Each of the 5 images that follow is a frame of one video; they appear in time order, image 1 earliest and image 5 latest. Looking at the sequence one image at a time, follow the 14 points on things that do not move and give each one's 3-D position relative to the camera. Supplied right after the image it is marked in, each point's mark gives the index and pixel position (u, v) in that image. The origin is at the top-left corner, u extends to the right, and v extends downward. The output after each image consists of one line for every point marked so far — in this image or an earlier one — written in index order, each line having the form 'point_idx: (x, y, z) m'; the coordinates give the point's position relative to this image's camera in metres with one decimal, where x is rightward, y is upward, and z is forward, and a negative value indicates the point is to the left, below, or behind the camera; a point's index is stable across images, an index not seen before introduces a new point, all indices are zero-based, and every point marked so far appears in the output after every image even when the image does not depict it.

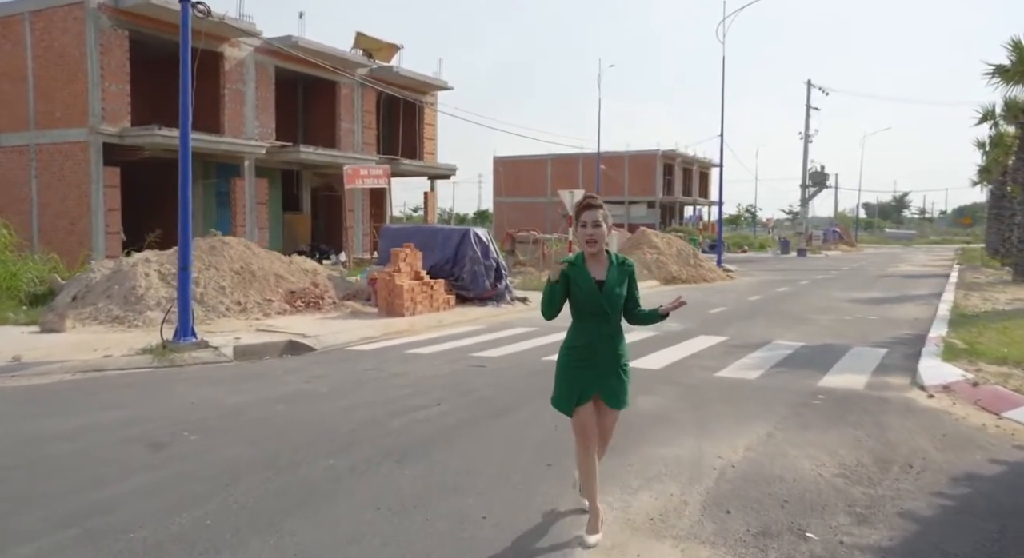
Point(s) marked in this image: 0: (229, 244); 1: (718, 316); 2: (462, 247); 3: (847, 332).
0: (-5.9, +0.7, +16.5) m
1: (+4.2, -0.7, +15.9) m
2: (-1.1, +0.7, +17.8) m
3: (+5.6, -0.9, +13.2) m
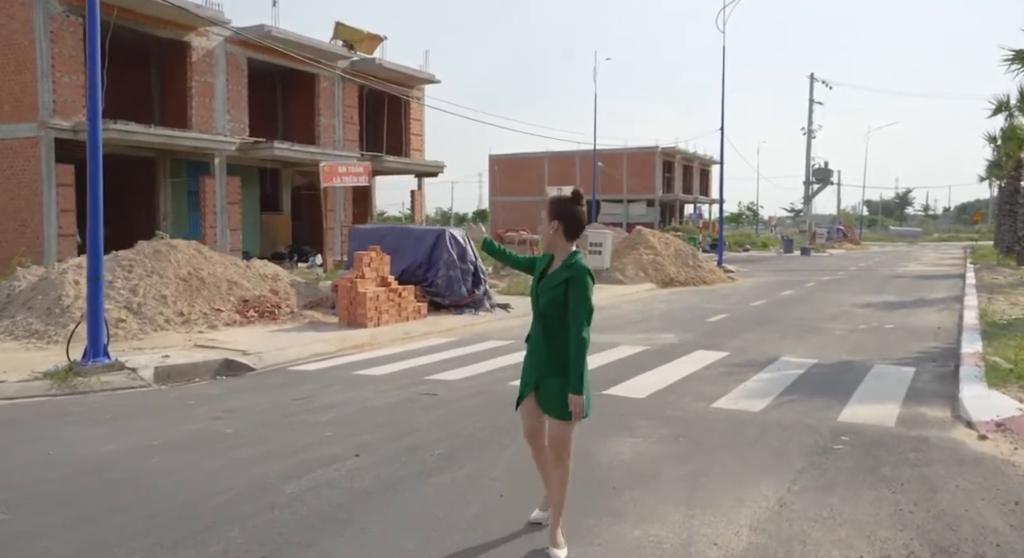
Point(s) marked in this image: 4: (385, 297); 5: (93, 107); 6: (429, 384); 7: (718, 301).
0: (-6.3, +0.6, +14.9) m
1: (+3.7, -0.8, +14.3) m
2: (-1.5, +0.6, +16.2) m
3: (+5.2, -1.0, +11.6) m
4: (-2.3, -0.3, +14.1) m
5: (-5.1, +2.0, +9.6) m
6: (-0.9, -1.2, +8.8) m
7: (+5.1, -0.5, +19.4) m
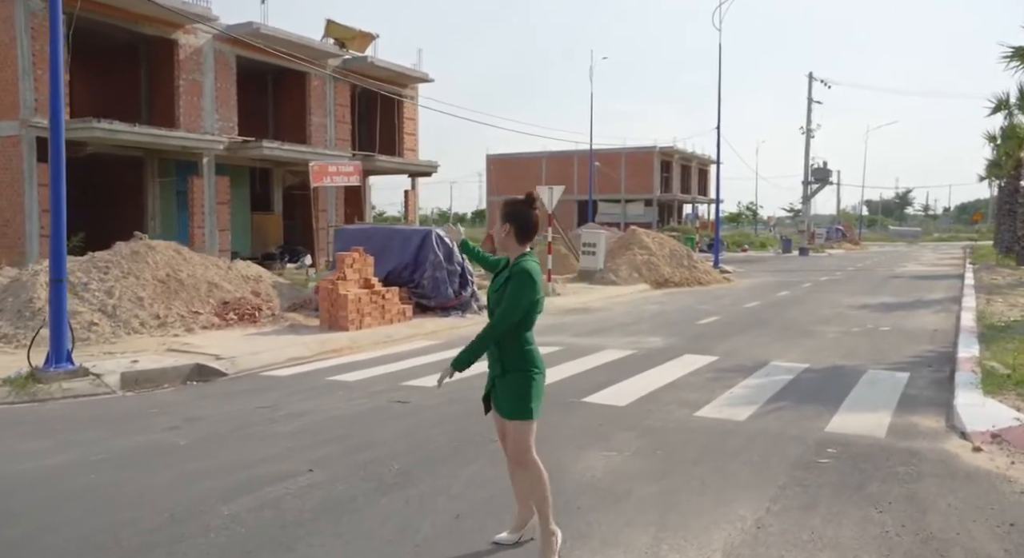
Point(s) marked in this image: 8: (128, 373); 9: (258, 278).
0: (-6.6, +0.6, +14.6) m
1: (+3.5, -0.8, +13.9) m
2: (-1.8, +0.6, +15.8) m
3: (+4.9, -1.0, +11.2) m
4: (-2.5, -0.4, +13.8) m
5: (-5.3, +2.0, +9.2) m
6: (-1.2, -1.2, +8.5) m
7: (+4.8, -0.6, +19.0) m
8: (-4.7, -1.1, +9.6) m
9: (-5.1, 0.0, +16.0) m
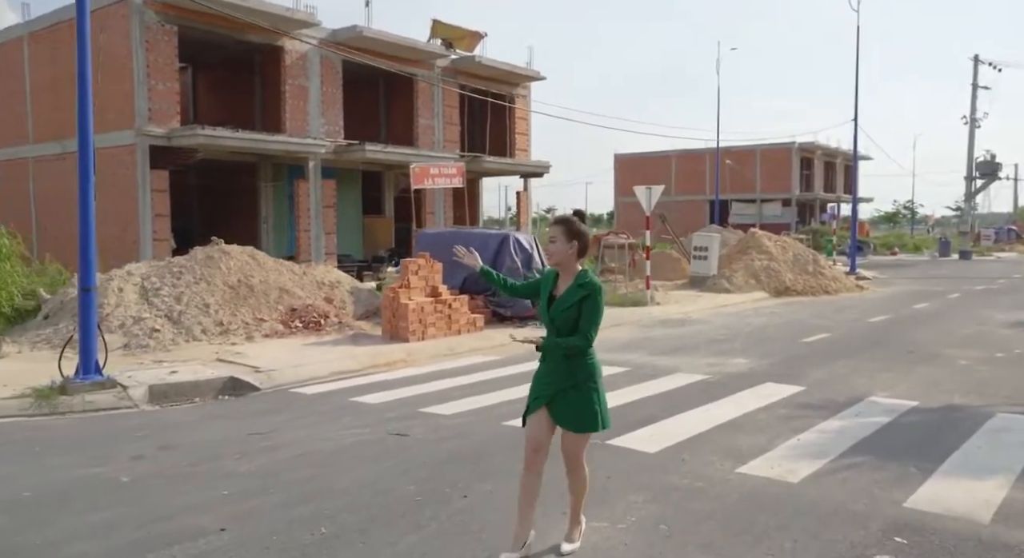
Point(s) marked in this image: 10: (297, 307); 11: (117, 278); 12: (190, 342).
0: (-5.2, +0.5, +14.5) m
1: (+4.6, -1.0, +12.1) m
2: (-0.2, +0.4, +14.9) m
3: (+5.5, -1.2, +9.2) m
4: (-1.3, -0.5, +13.0) m
5: (-4.9, +1.9, +9.0) m
6: (-0.9, -1.3, +7.5) m
7: (+6.8, -0.8, +16.9) m
8: (-4.2, -1.3, +9.3) m
9: (-3.5, -0.1, +15.6) m
10: (-3.8, -0.5, +14.1) m
11: (-6.6, +0.1, +13.1) m
12: (-5.0, -1.0, +12.2) m
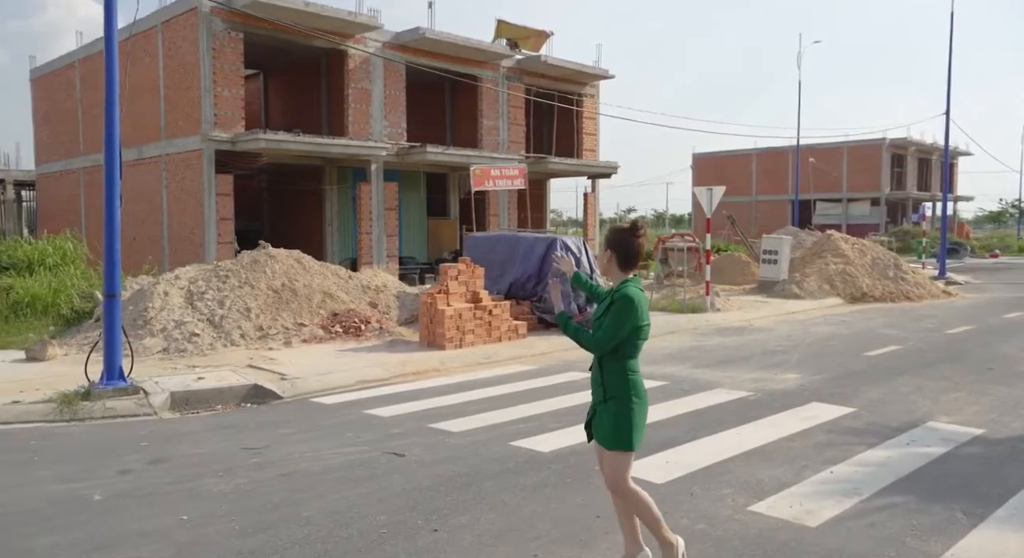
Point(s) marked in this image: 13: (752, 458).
0: (-4.3, +0.4, +14.5) m
1: (+5.1, -1.1, +11.1) m
2: (+0.6, +0.3, +14.4) m
3: (+5.8, -1.3, +8.1) m
4: (-0.7, -0.6, +12.6) m
5: (-4.6, +1.8, +9.0) m
6: (-0.9, -1.4, +7.1) m
7: (+7.9, -0.9, +15.6) m
8: (-3.9, -1.3, +9.2) m
9: (-2.5, -0.2, +15.4) m
10: (-3.1, -0.6, +14.0) m
11: (-5.9, 0.0, +13.3) m
12: (-4.4, -1.0, +12.2) m
13: (+1.9, -1.4, +6.3) m
